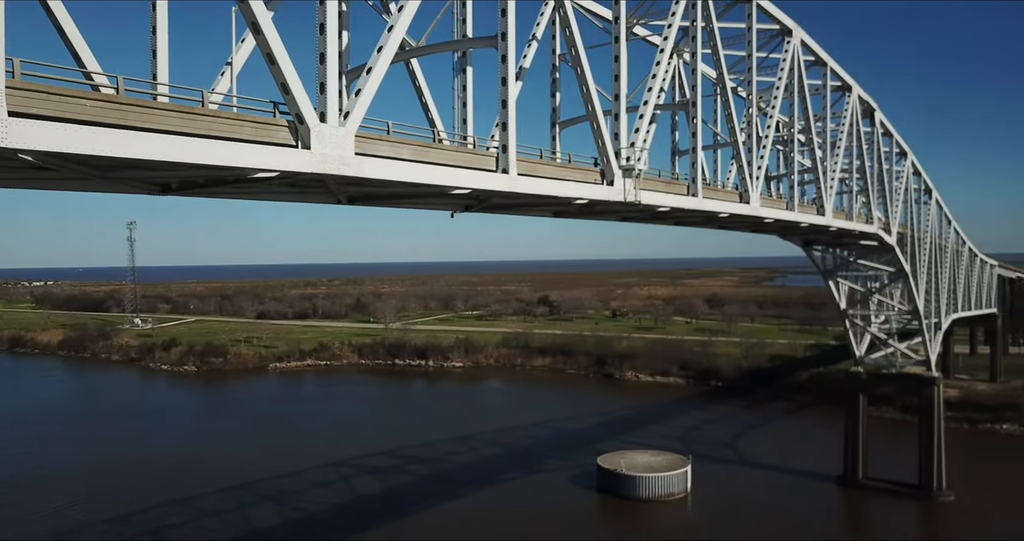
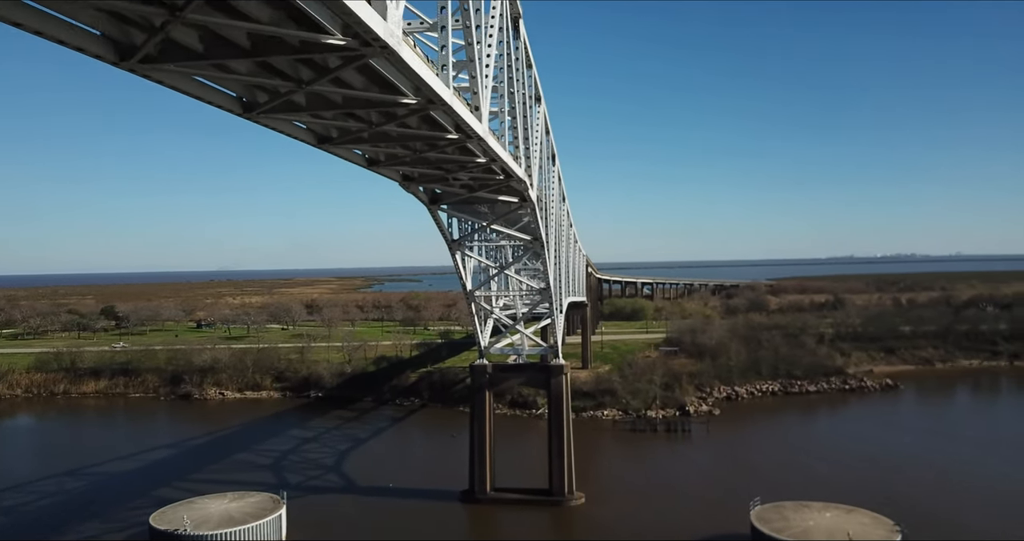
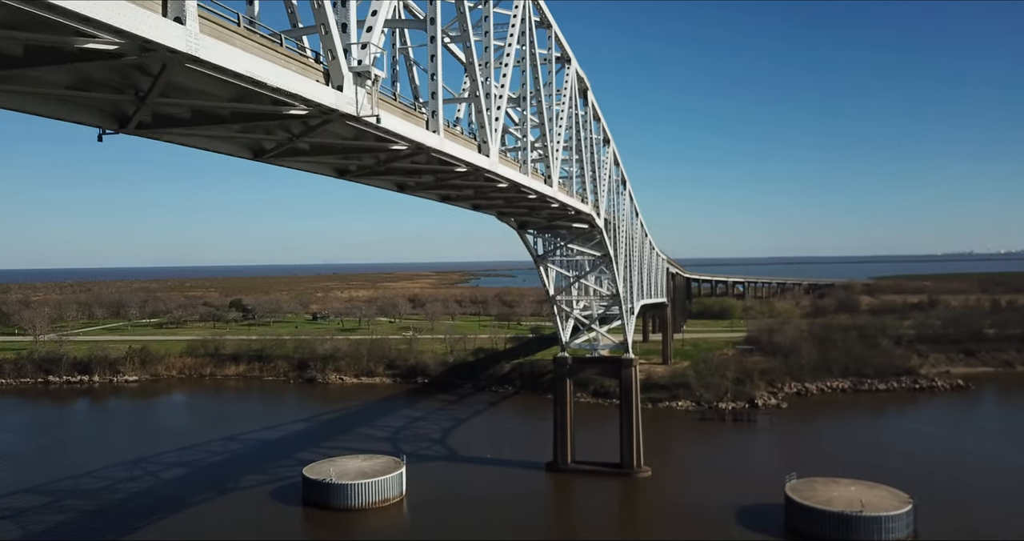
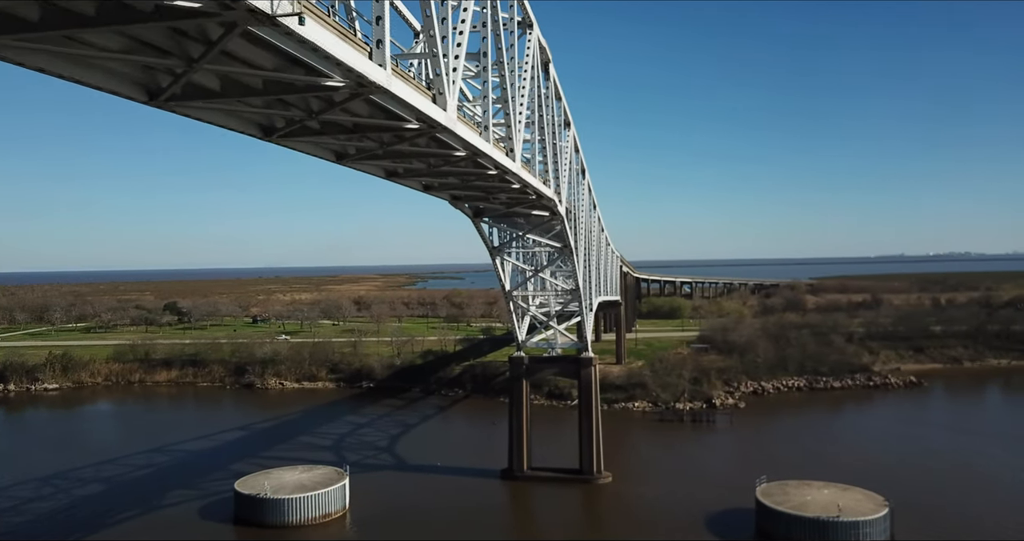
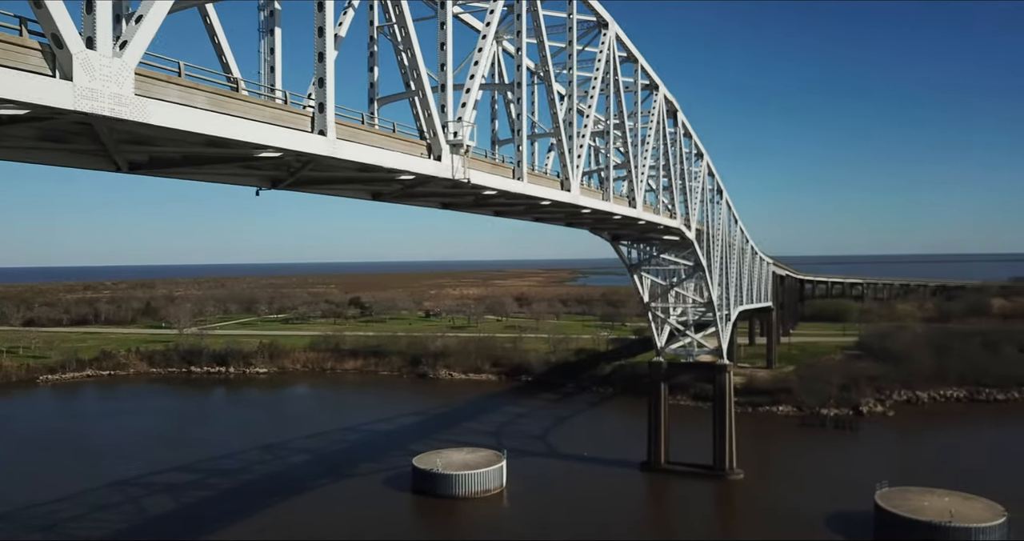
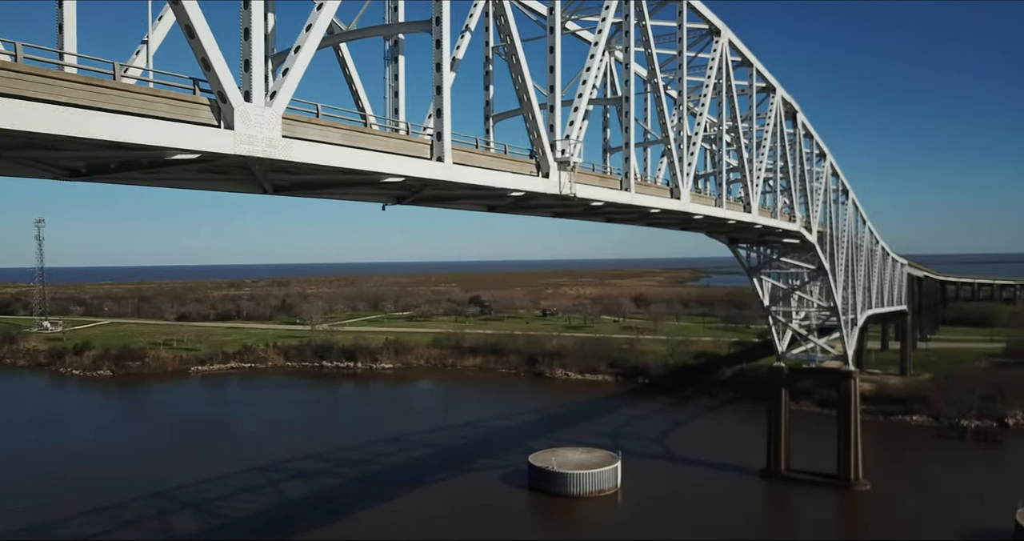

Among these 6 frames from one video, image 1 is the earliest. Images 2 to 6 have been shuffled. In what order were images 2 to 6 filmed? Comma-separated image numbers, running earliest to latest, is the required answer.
6, 5, 3, 4, 2
